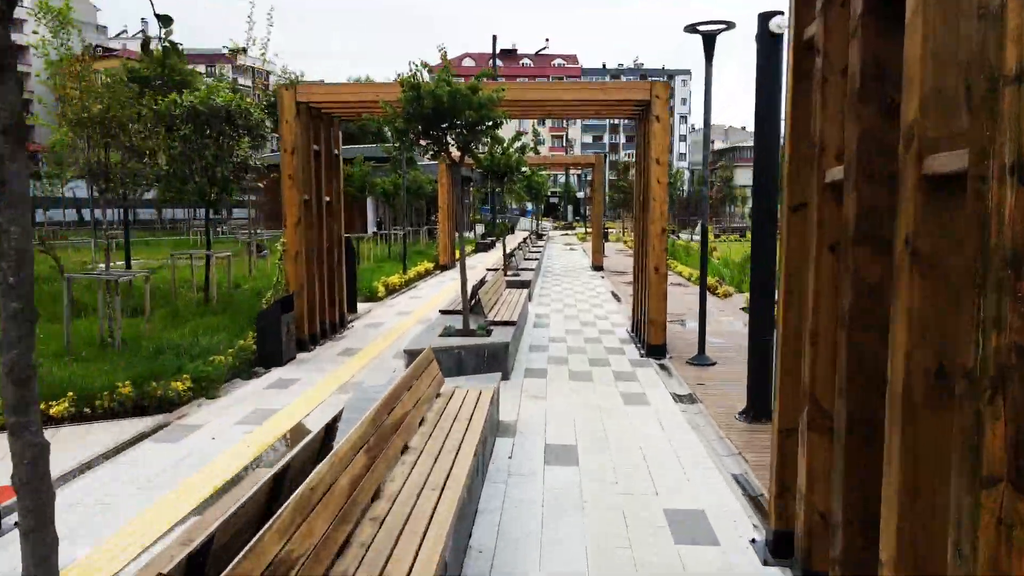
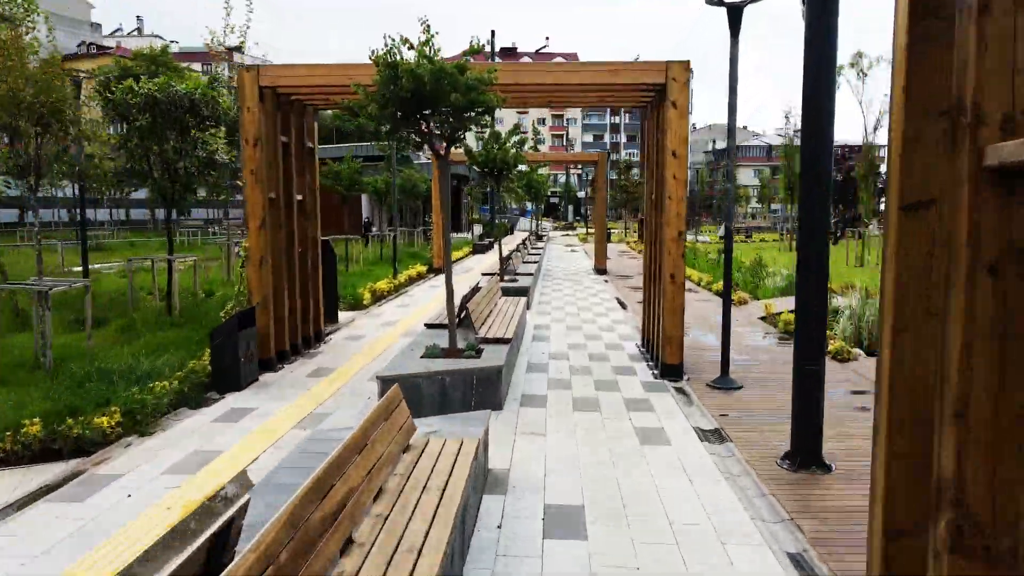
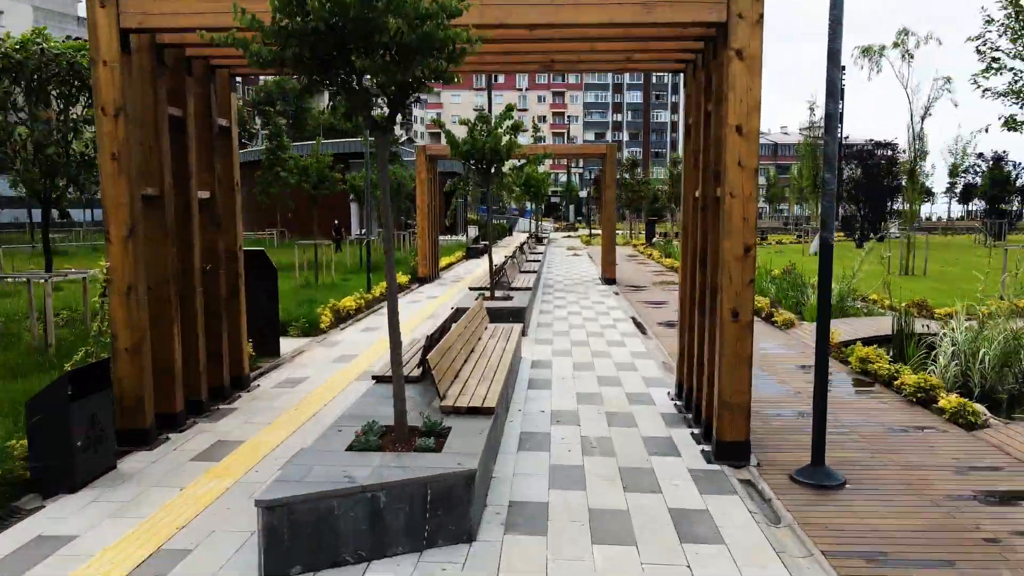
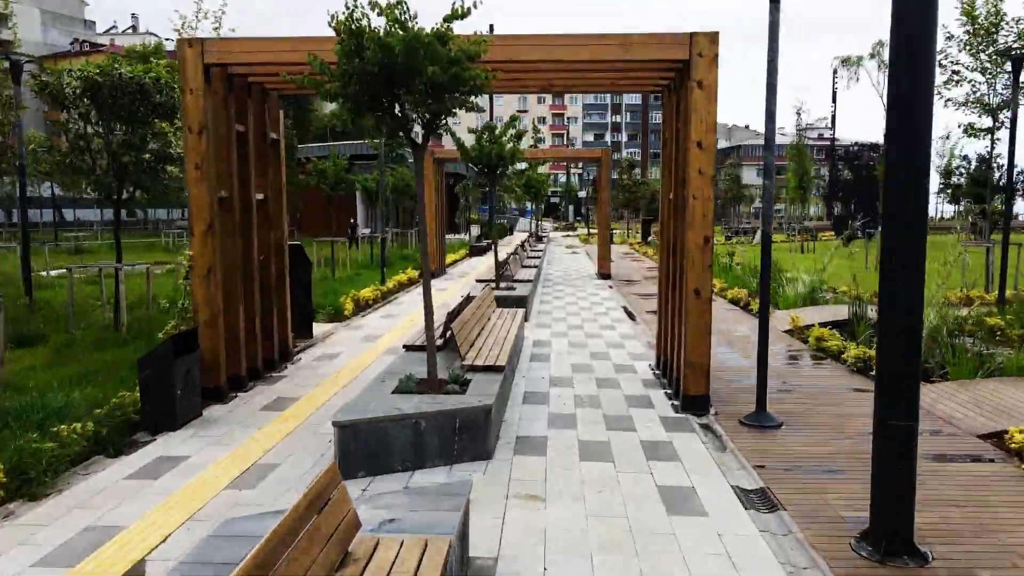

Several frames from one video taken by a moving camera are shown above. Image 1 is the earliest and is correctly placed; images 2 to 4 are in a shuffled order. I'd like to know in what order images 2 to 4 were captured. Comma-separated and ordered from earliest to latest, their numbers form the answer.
2, 4, 3
